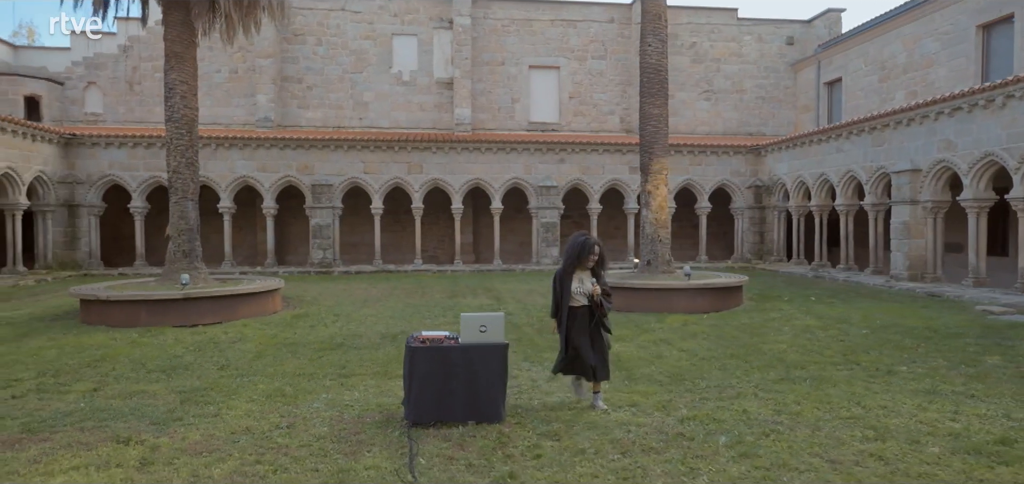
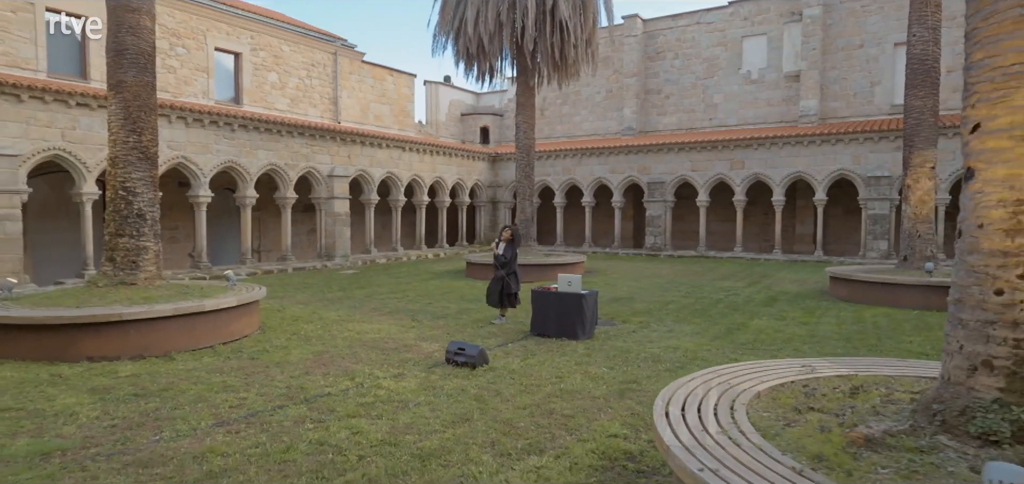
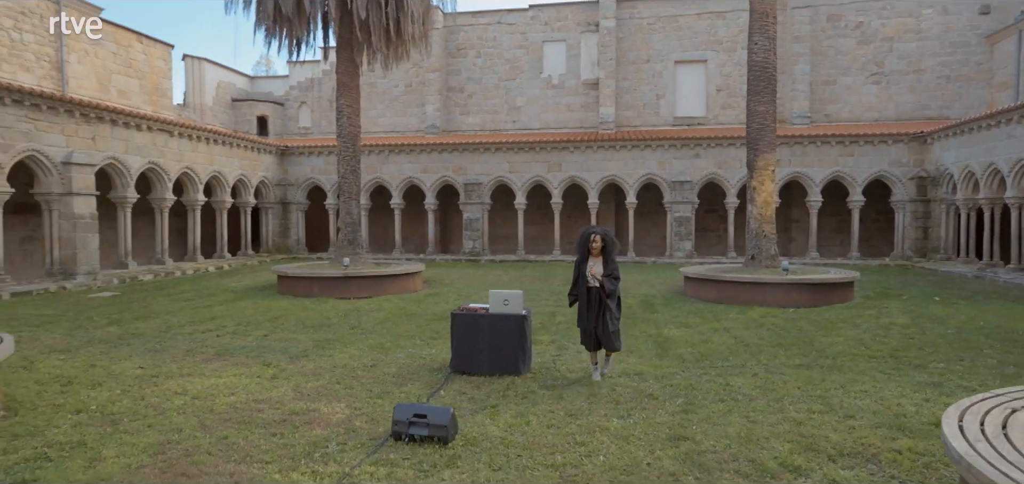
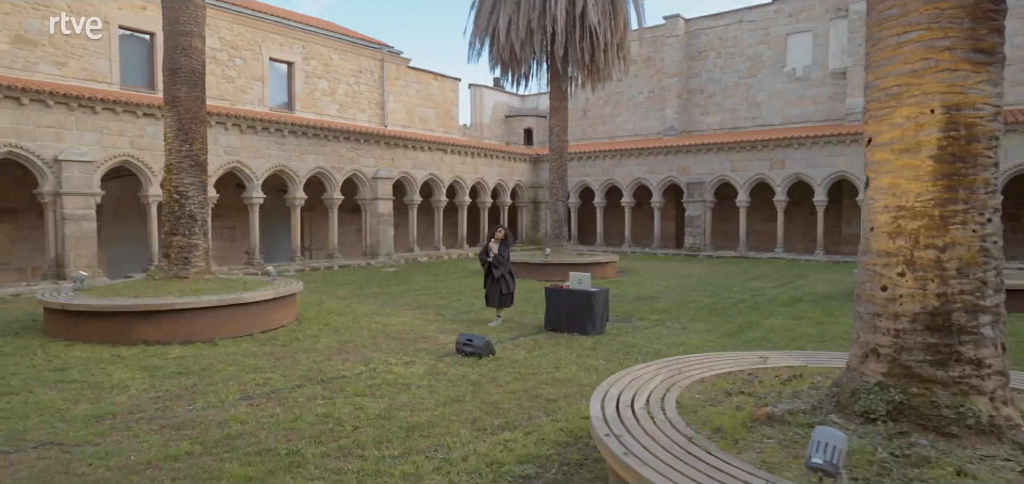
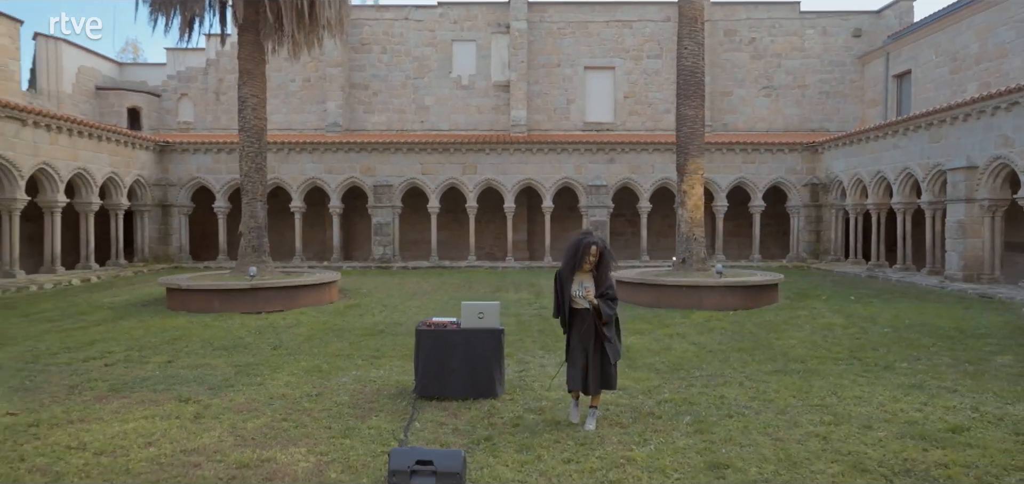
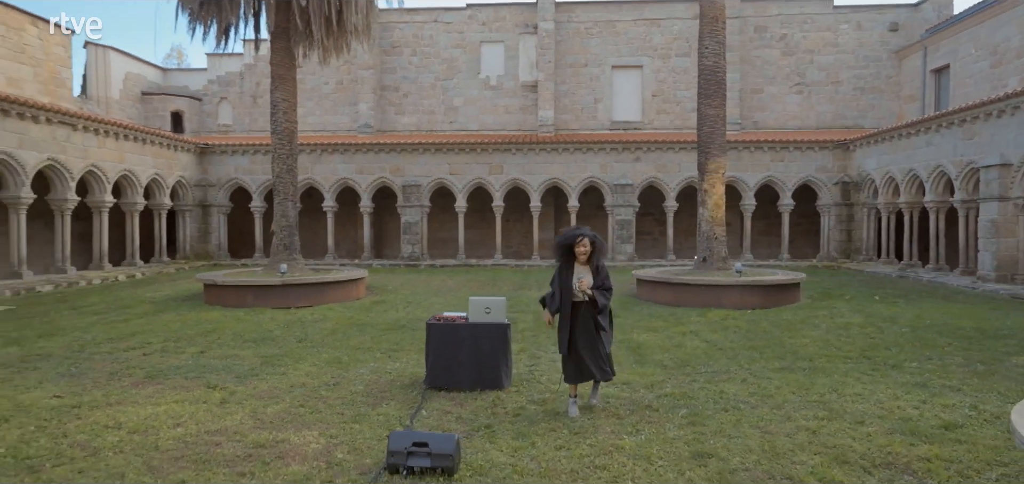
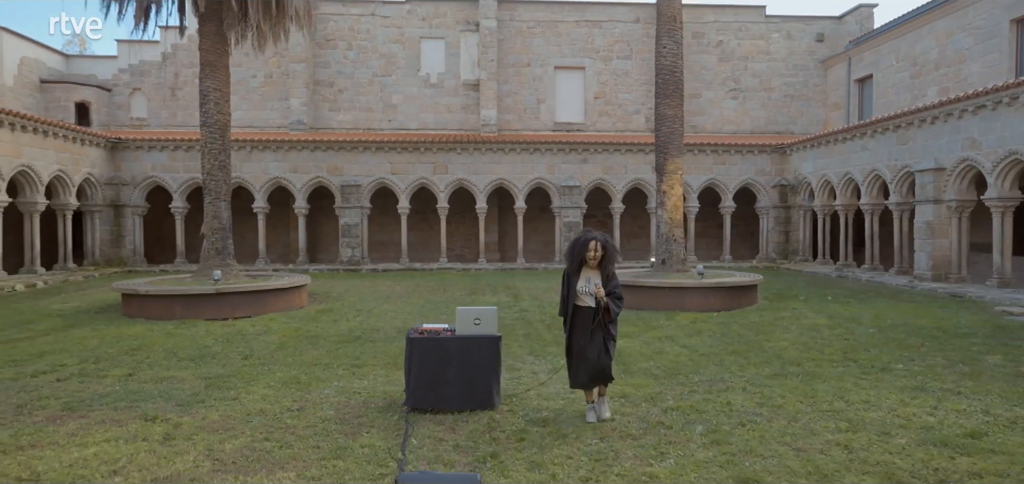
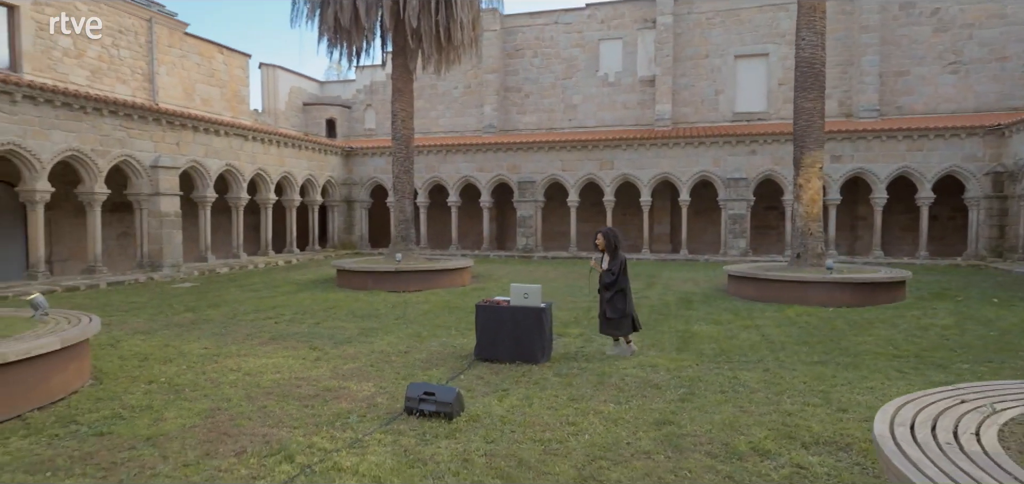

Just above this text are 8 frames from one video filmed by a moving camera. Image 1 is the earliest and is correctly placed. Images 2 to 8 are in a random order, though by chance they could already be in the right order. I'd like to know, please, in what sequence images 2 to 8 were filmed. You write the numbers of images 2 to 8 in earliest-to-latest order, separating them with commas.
7, 5, 6, 3, 8, 2, 4
